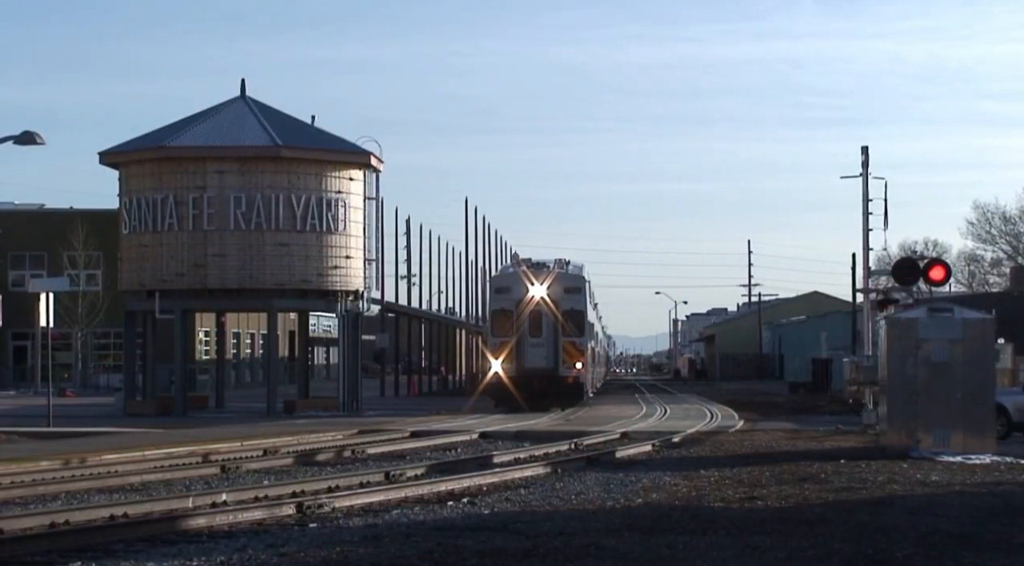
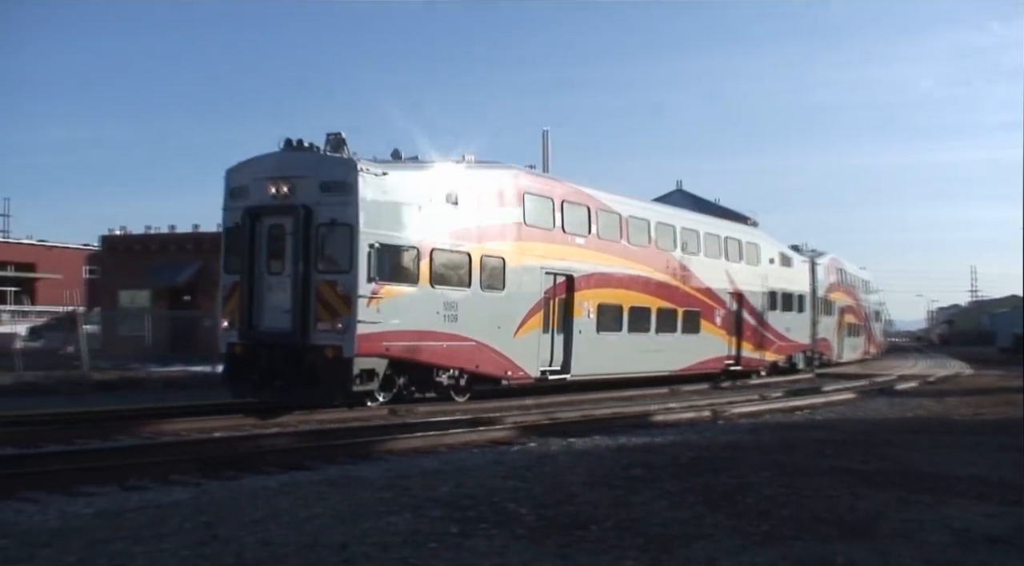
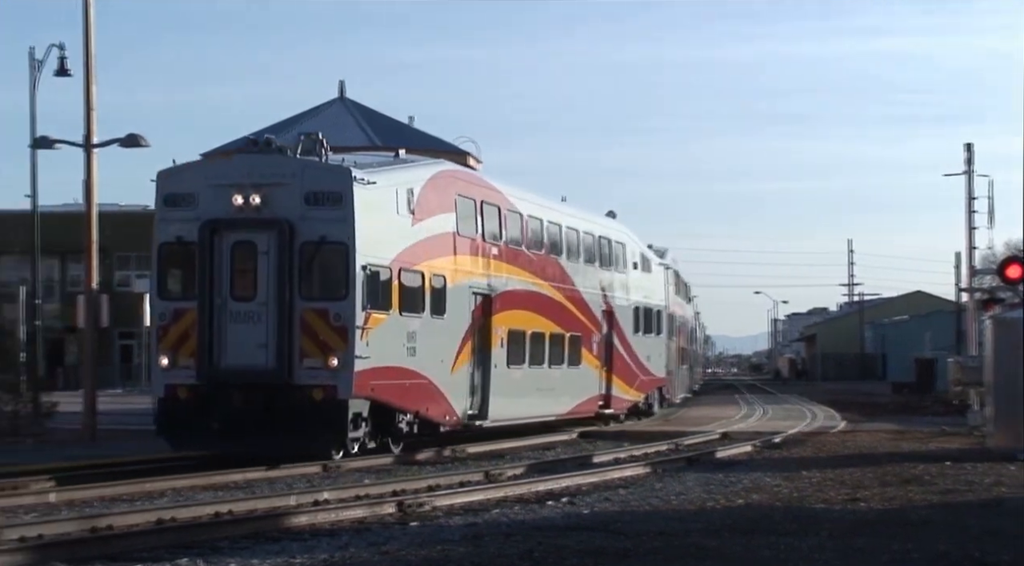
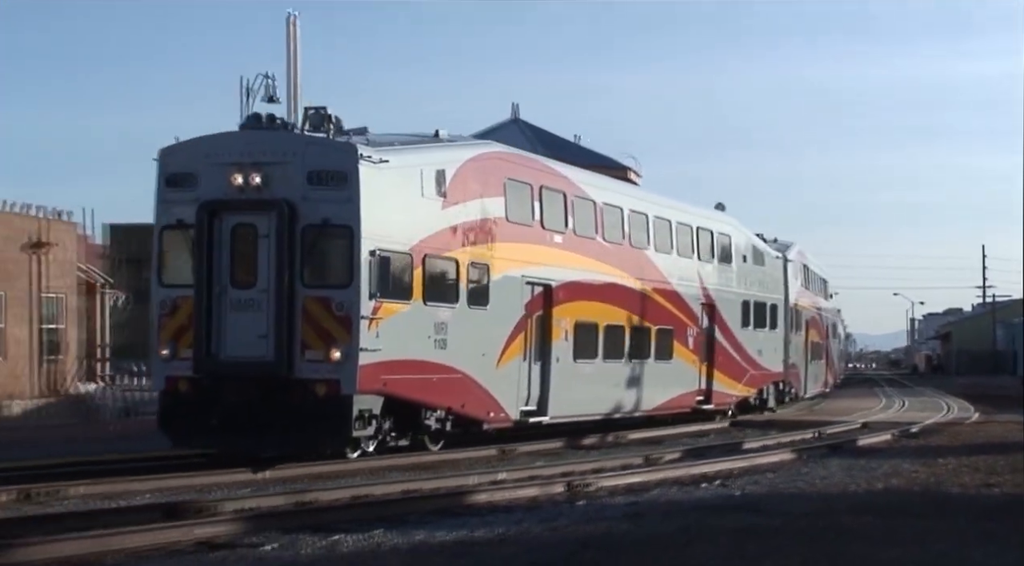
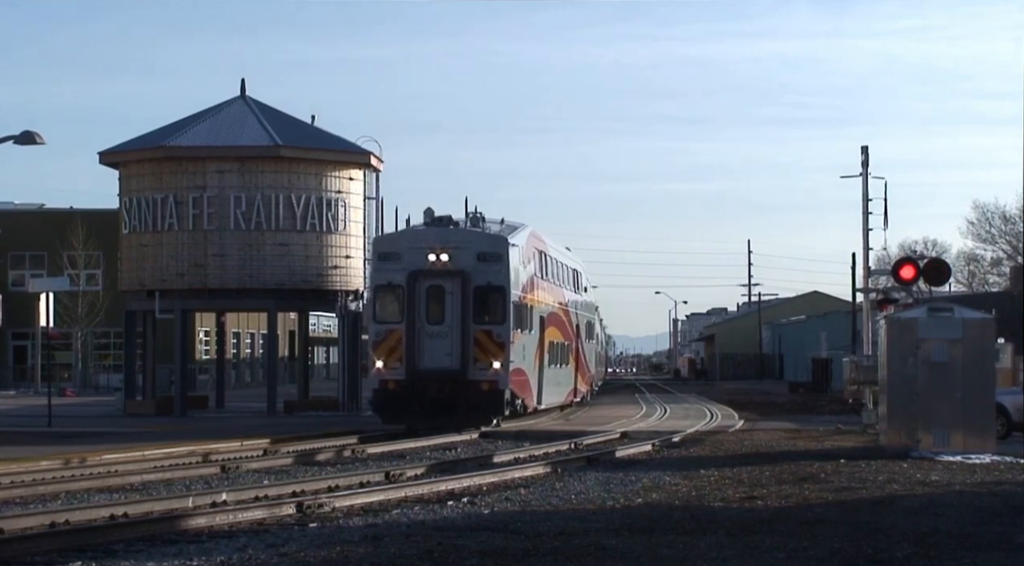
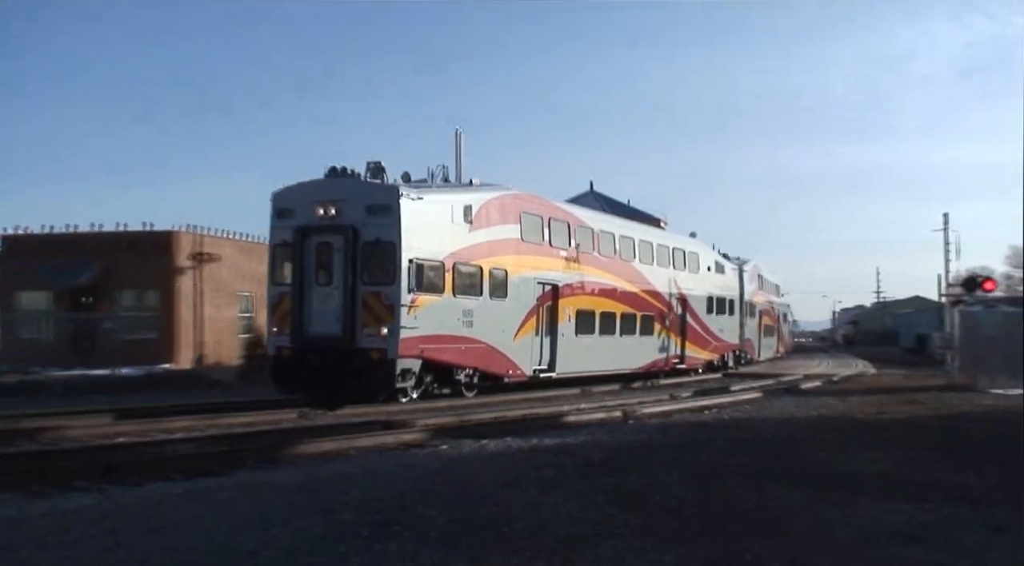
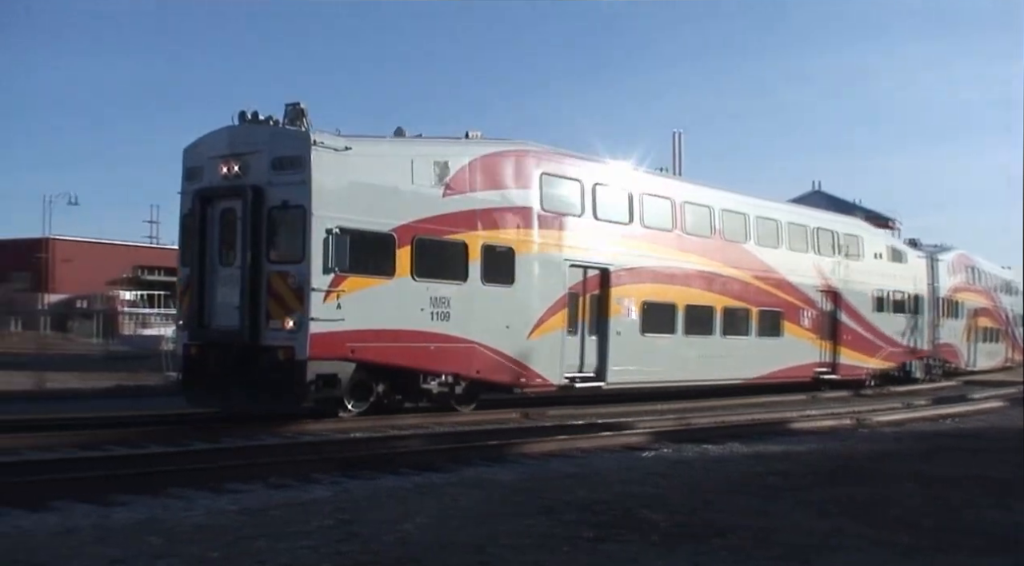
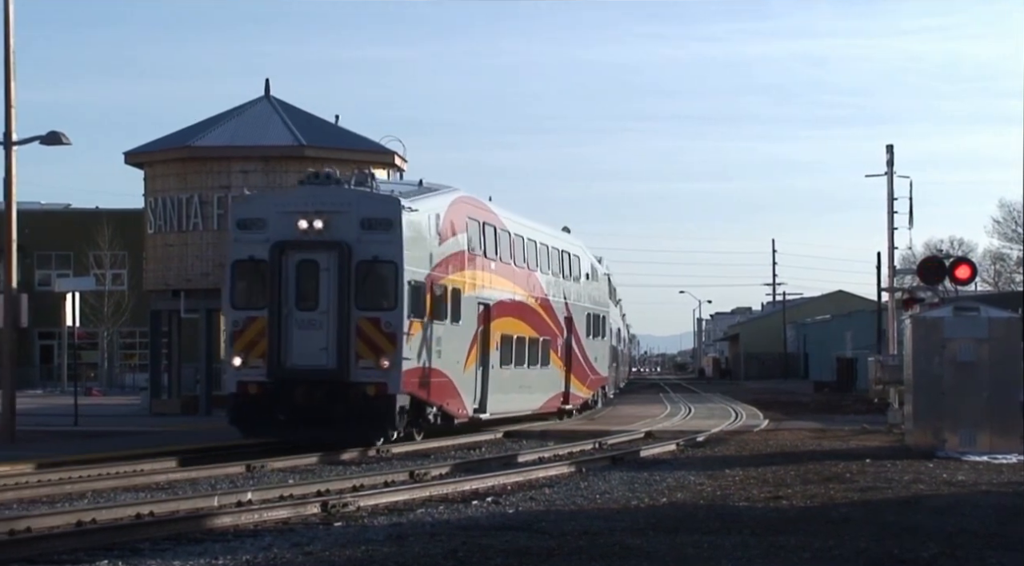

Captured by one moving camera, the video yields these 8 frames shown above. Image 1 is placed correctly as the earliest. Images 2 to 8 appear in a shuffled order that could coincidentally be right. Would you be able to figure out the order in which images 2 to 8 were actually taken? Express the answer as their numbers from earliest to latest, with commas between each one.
5, 8, 3, 4, 6, 2, 7
